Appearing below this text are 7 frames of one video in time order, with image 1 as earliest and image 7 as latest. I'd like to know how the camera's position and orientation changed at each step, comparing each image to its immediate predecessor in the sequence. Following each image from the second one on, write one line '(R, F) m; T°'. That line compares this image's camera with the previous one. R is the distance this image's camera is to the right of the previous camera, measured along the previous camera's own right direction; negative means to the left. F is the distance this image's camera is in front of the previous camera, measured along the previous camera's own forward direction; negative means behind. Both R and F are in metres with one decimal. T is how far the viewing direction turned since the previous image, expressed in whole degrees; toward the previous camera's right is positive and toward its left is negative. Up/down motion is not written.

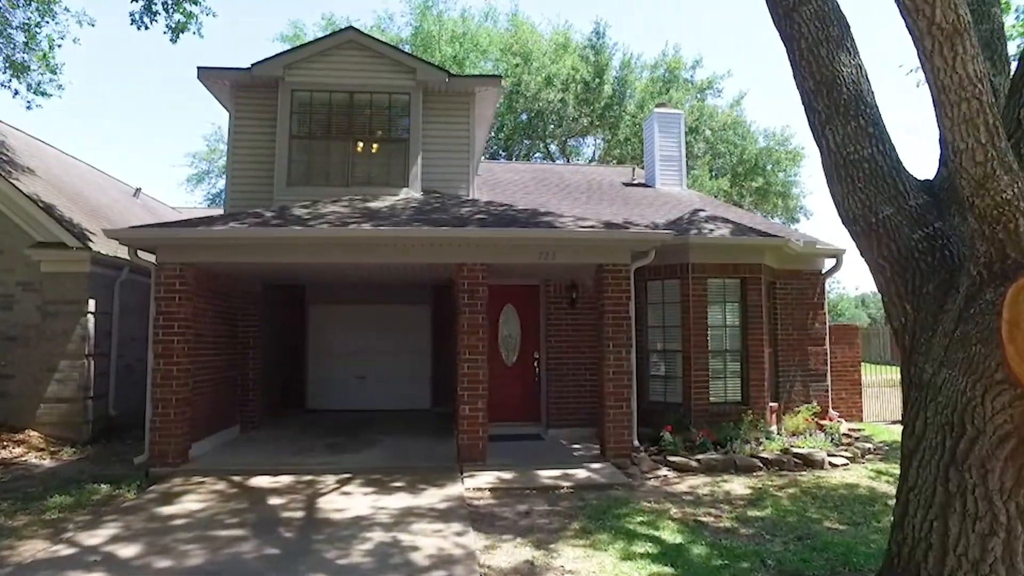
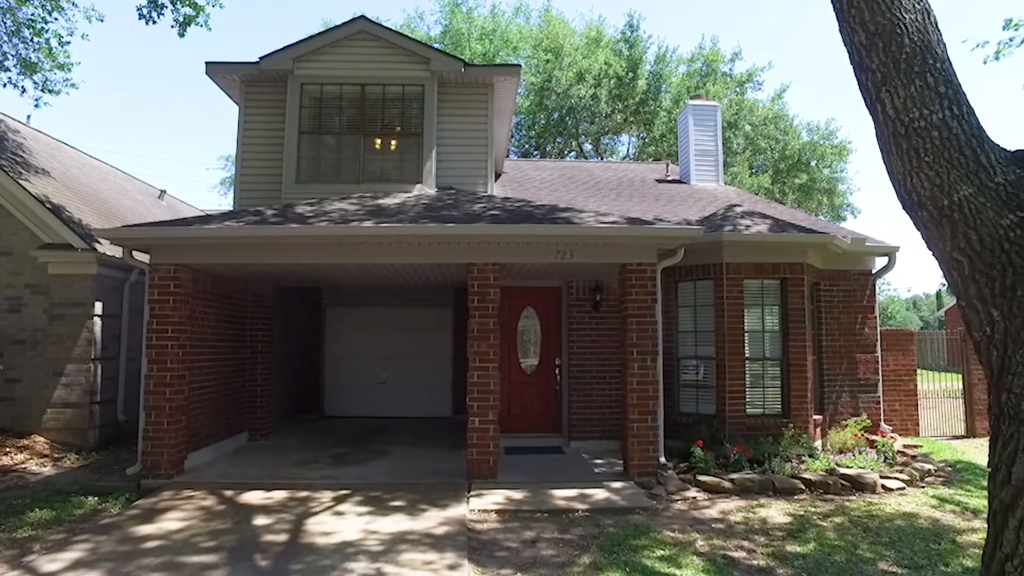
(+0.3, +0.6) m; -3°
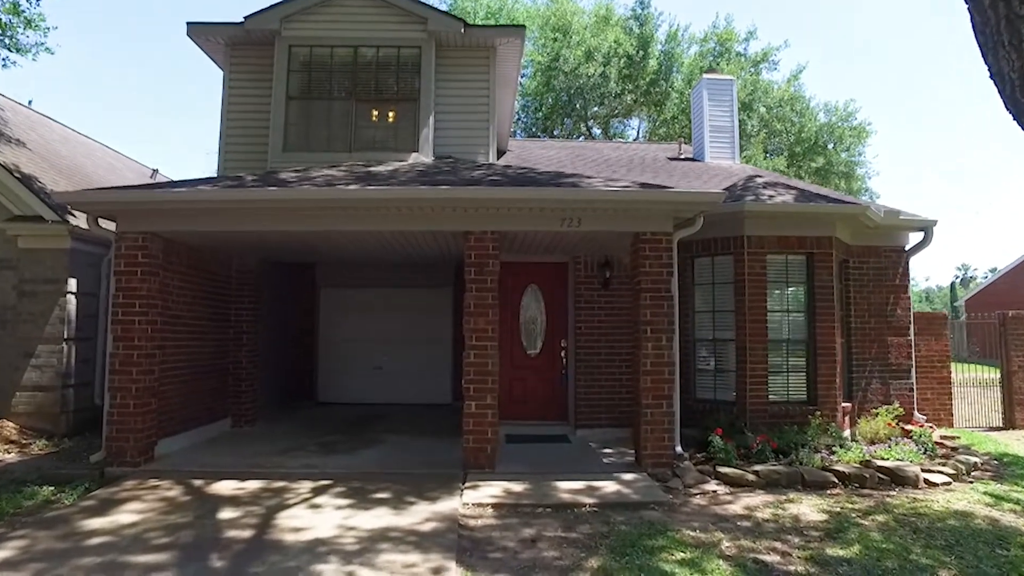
(+0.1, +0.7) m; -1°
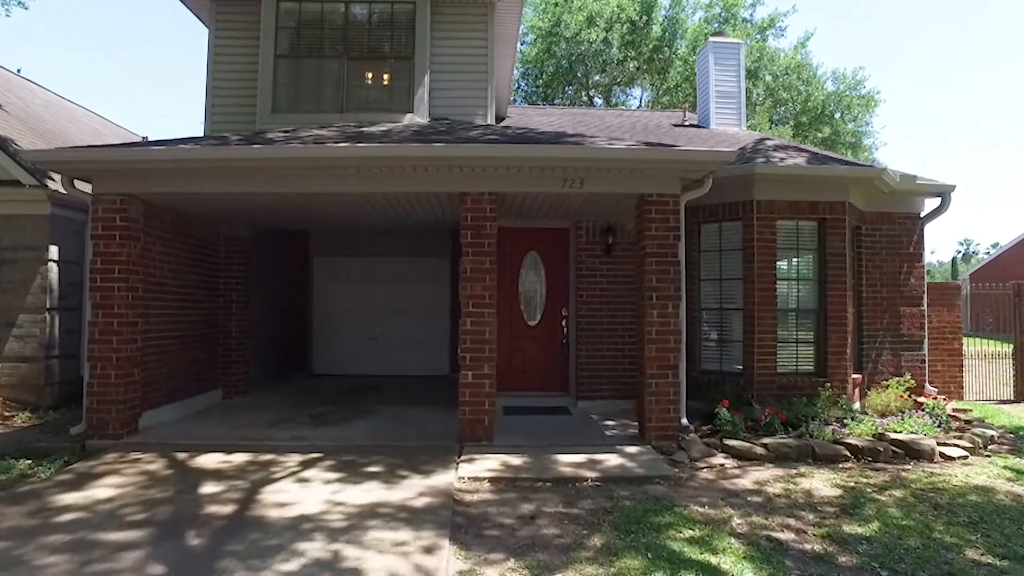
(0.0, +0.3) m; 0°
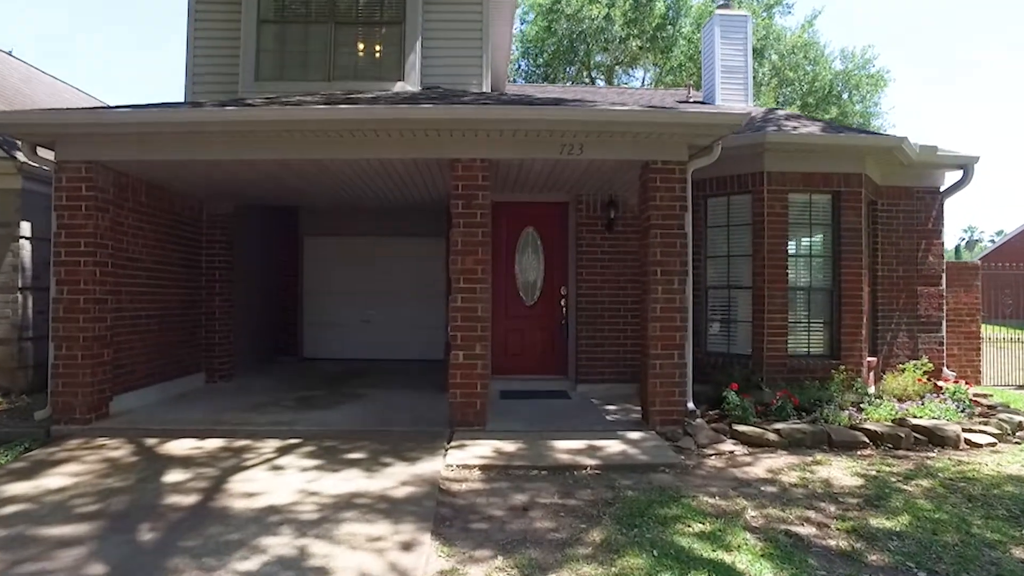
(+0.1, +0.4) m; 0°
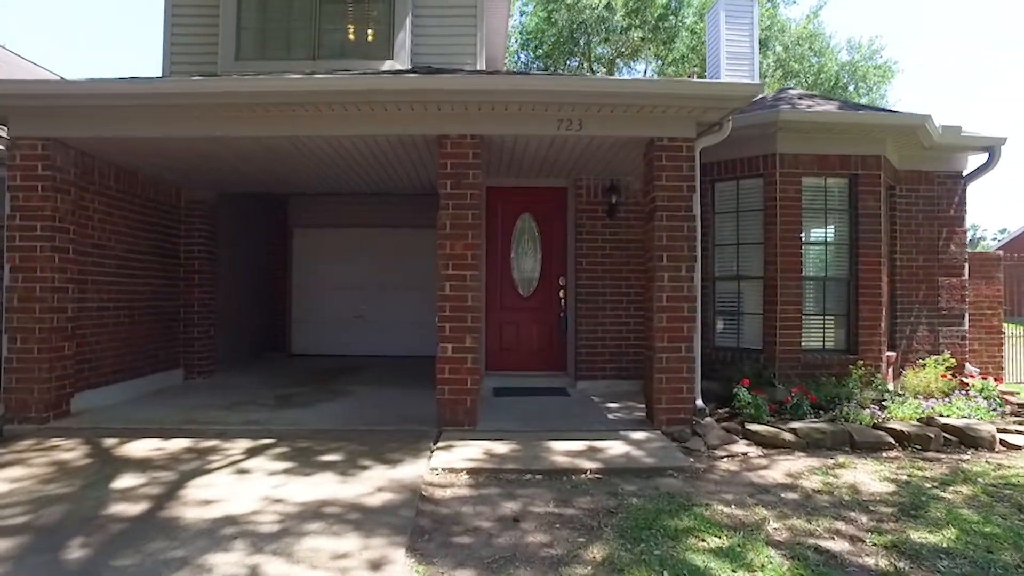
(+0.1, +0.5) m; 0°
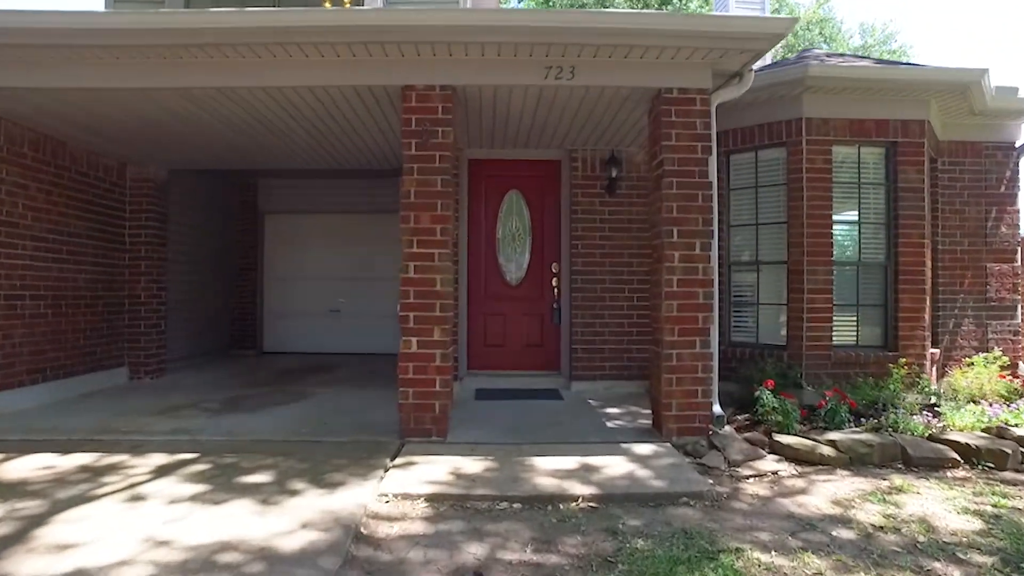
(+0.2, +0.9) m; 0°
